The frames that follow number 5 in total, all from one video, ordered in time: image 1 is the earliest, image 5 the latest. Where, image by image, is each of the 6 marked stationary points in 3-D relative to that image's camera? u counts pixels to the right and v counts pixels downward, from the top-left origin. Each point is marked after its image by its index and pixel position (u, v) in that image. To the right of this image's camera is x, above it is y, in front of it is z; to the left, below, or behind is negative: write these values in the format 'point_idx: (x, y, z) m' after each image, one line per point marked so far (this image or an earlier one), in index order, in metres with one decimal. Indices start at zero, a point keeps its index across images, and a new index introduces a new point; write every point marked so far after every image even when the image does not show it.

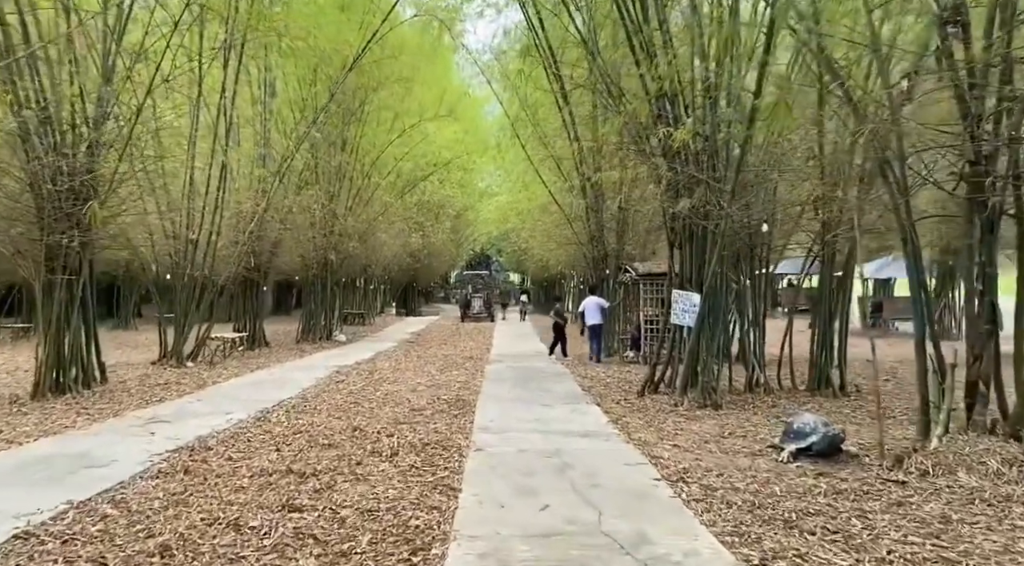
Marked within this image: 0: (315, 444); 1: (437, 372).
0: (-1.2, -0.9, +5.5) m
1: (-0.9, -1.0, +10.9) m
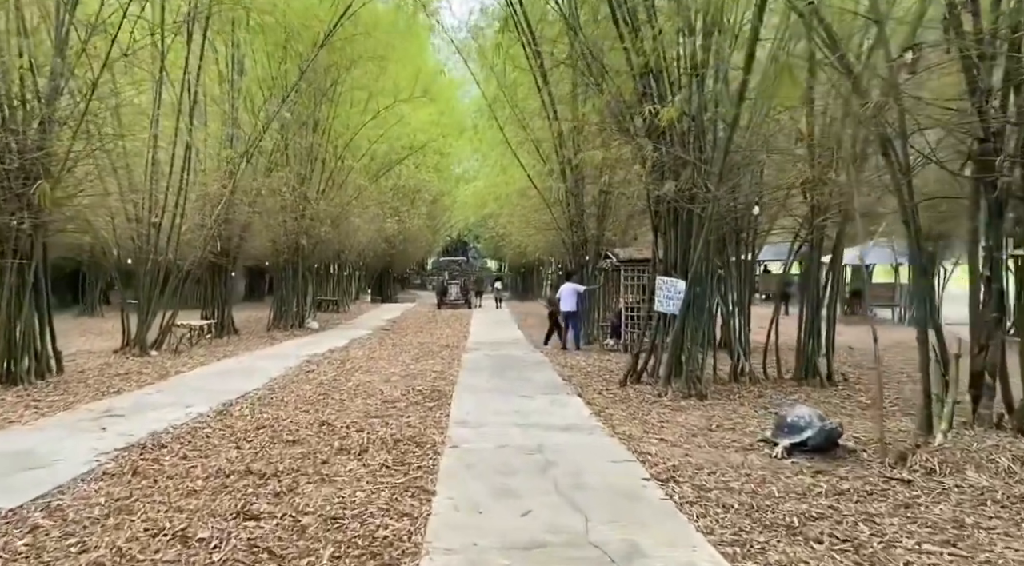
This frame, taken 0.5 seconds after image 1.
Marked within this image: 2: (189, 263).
0: (-1.3, -0.9, +5.1) m
1: (-1.1, -0.9, +10.5) m
2: (-4.4, +0.3, +12.7) m
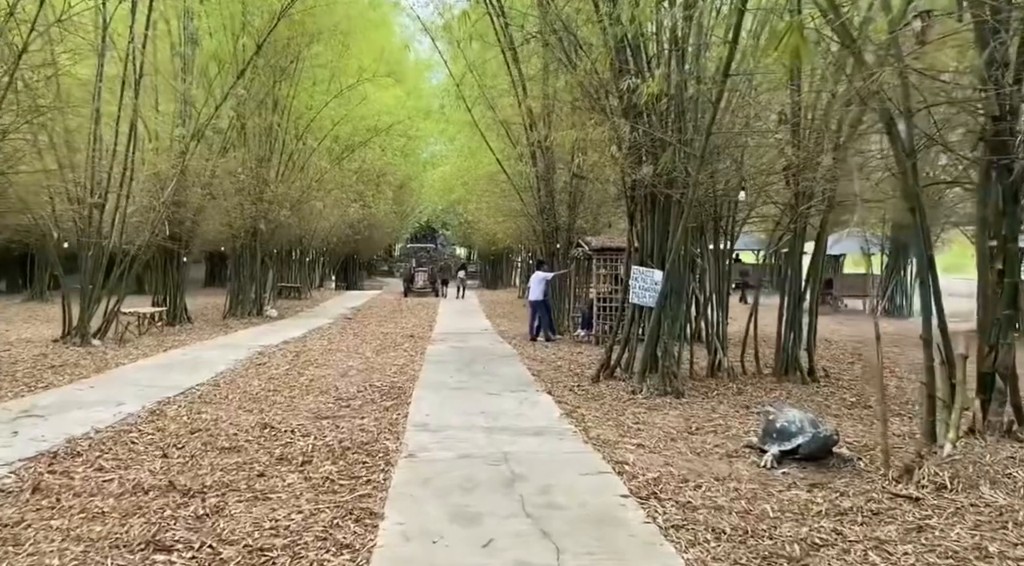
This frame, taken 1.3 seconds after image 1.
0: (-1.5, -0.8, +4.6) m
1: (-1.5, -0.7, +10.0) m
2: (-4.8, +0.5, +12.1) m
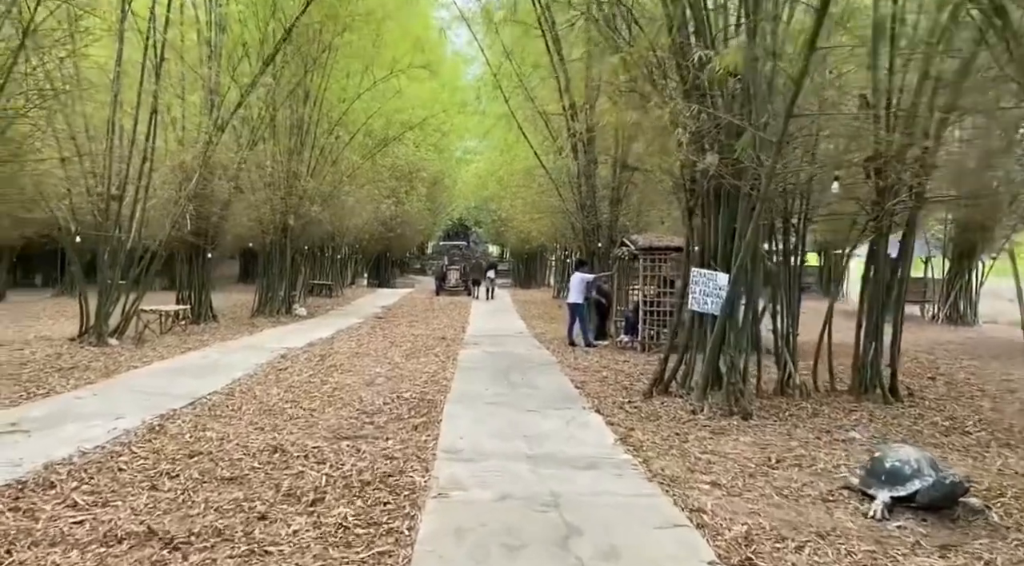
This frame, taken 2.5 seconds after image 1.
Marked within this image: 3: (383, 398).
0: (-1.3, -0.8, +3.9) m
1: (-1.1, -0.7, +9.3) m
2: (-4.3, +0.5, +11.5) m
3: (-0.9, -0.8, +6.6) m
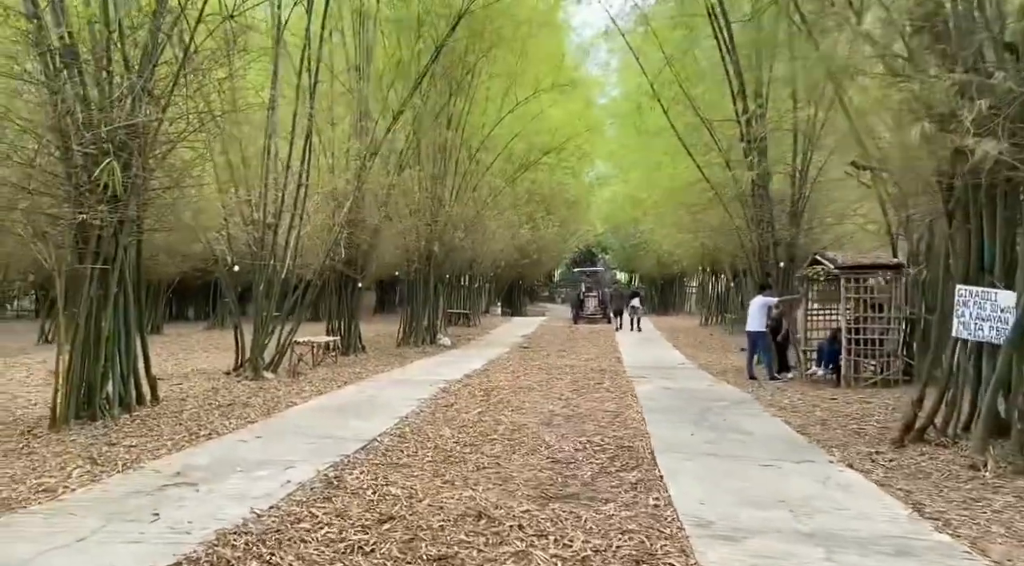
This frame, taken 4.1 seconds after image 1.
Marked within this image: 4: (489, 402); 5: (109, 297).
0: (-0.3, -0.9, +3.1) m
1: (+0.5, -1.0, +8.5) m
2: (-2.4, +0.1, +11.1) m
3: (+0.4, -1.0, +5.7) m
4: (-0.2, -1.0, +7.9) m
5: (-3.0, -0.1, +6.9) m
